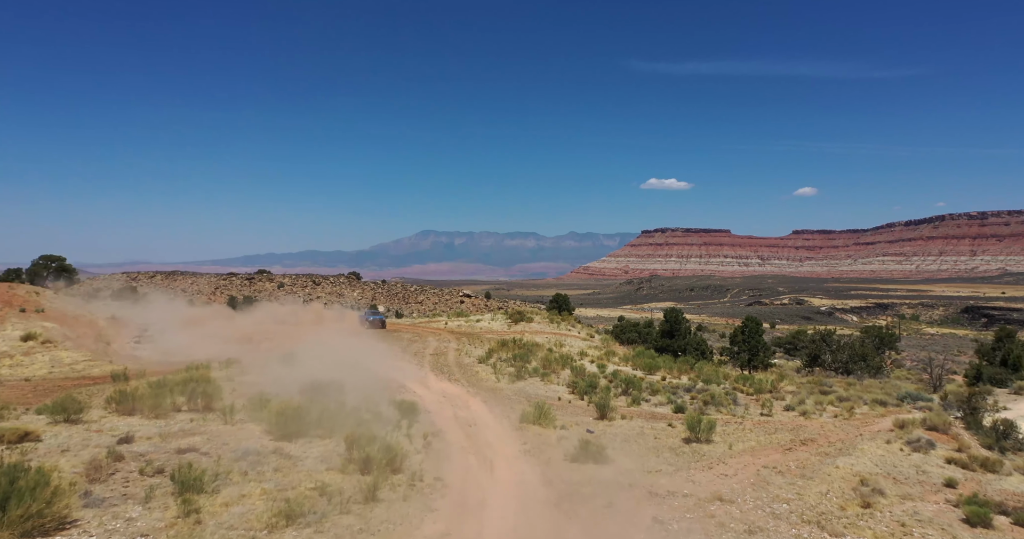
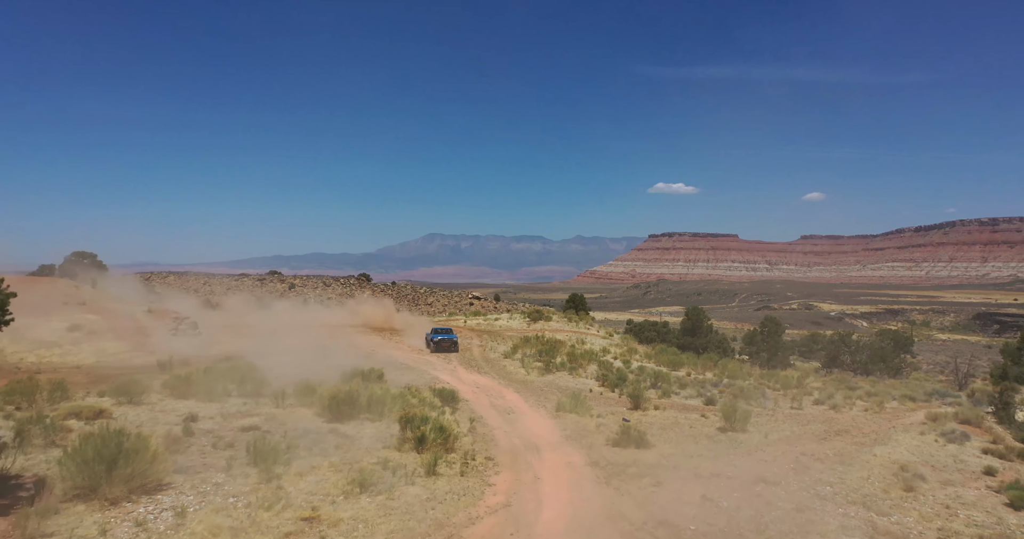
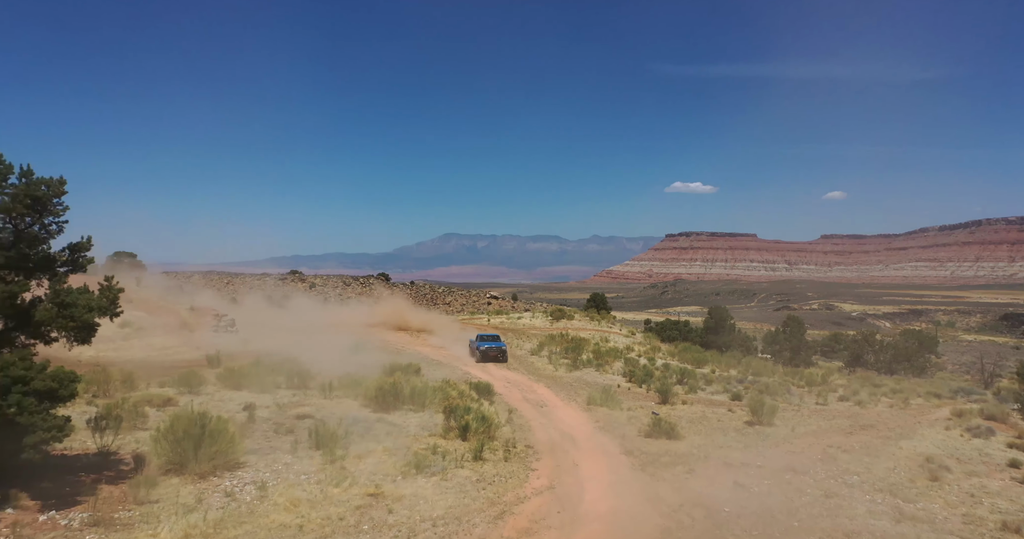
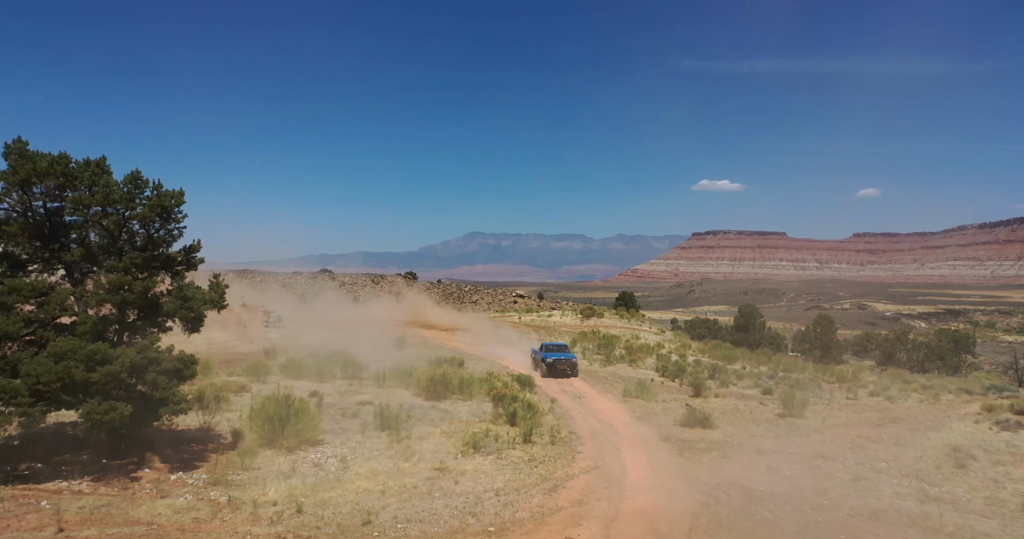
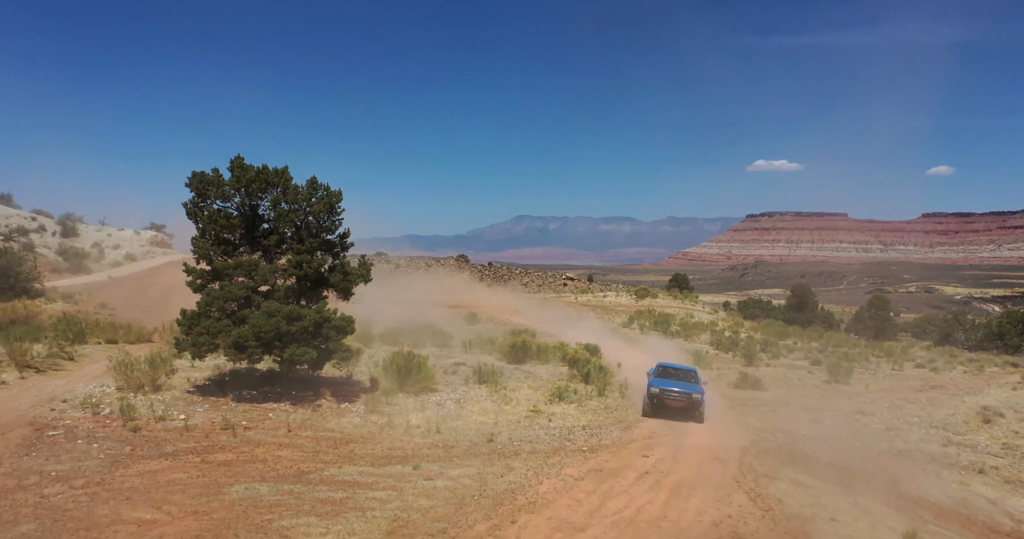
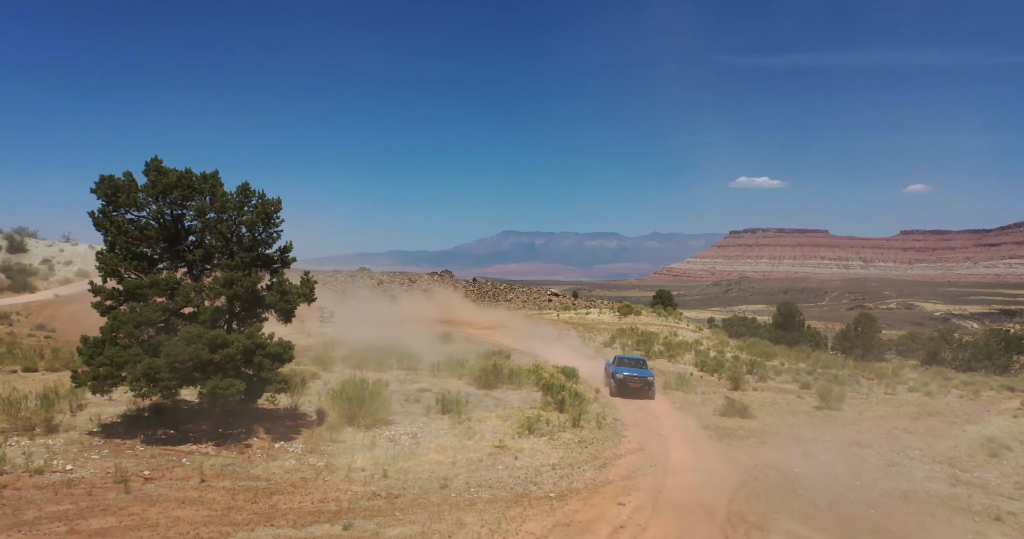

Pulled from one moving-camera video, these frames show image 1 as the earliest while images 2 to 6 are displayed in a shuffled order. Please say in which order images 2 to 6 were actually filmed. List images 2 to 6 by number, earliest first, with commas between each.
2, 3, 4, 6, 5
